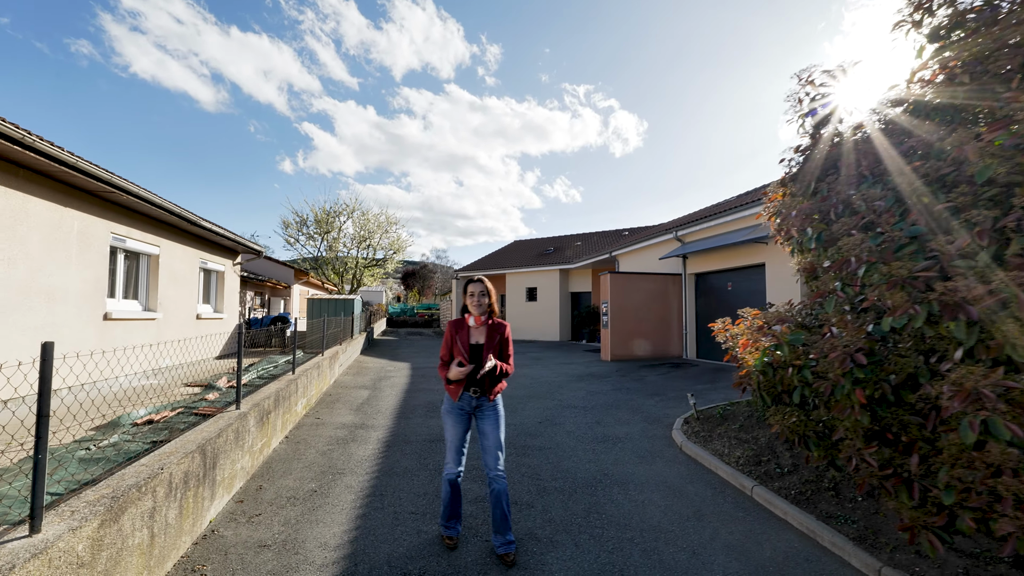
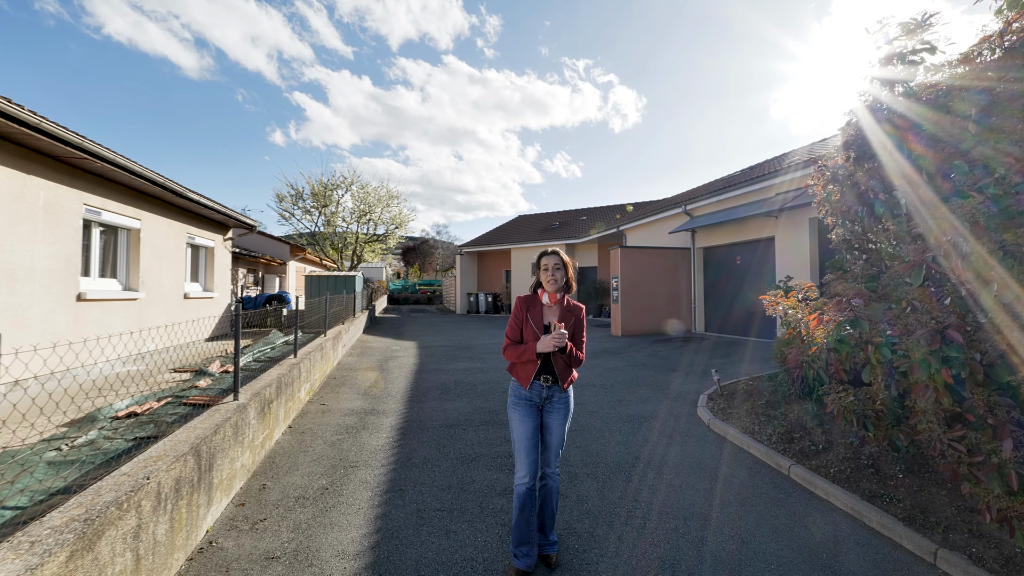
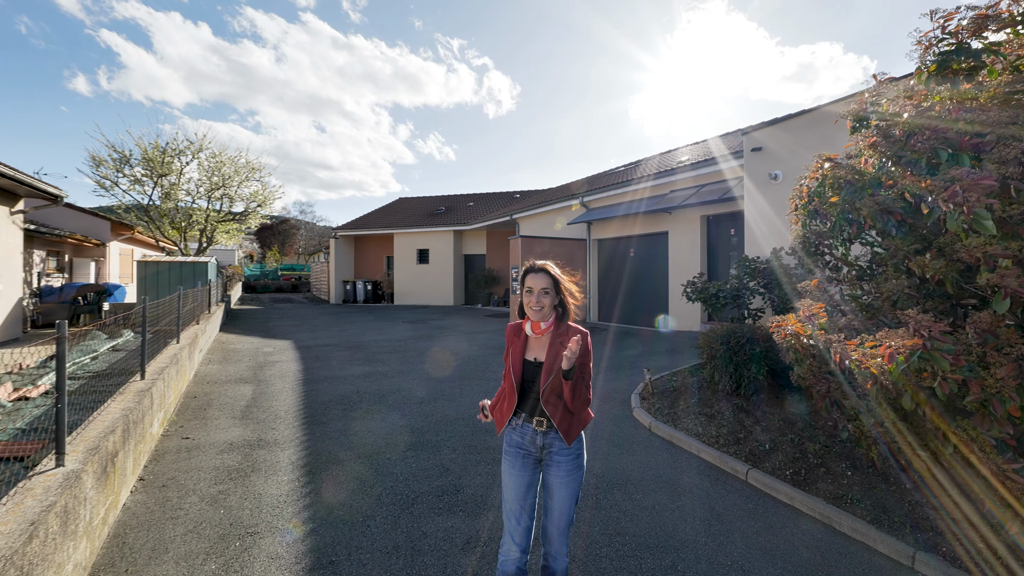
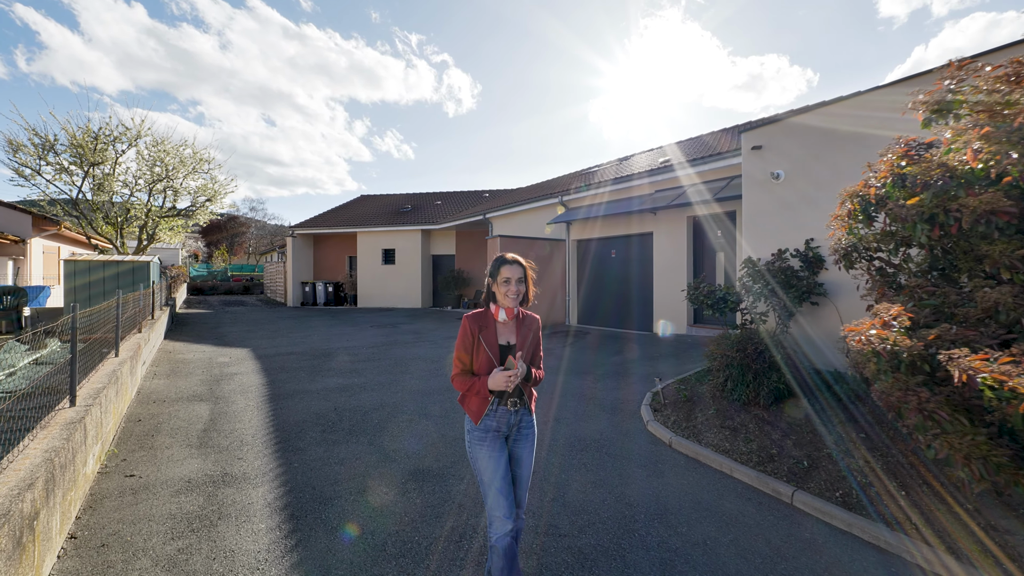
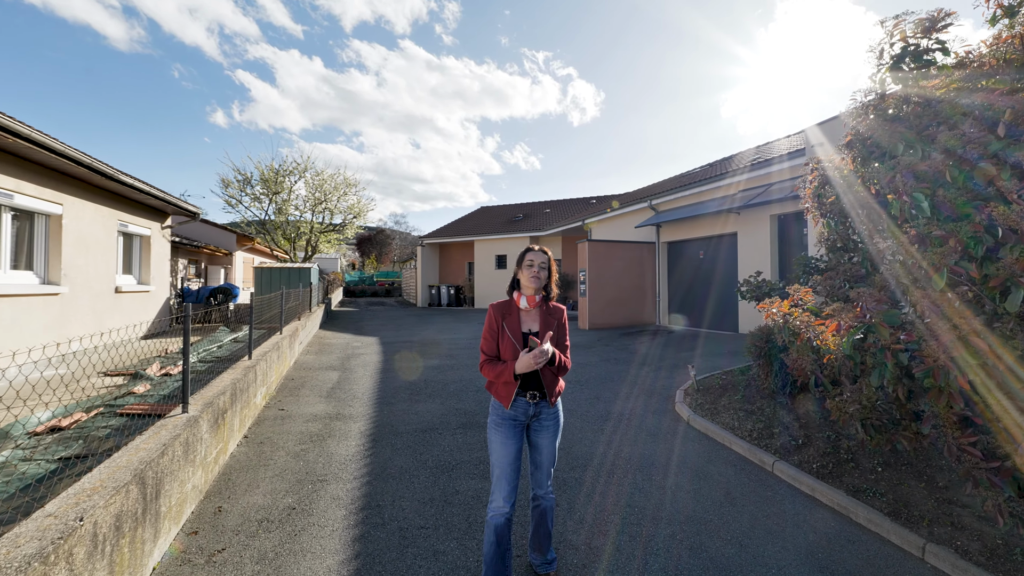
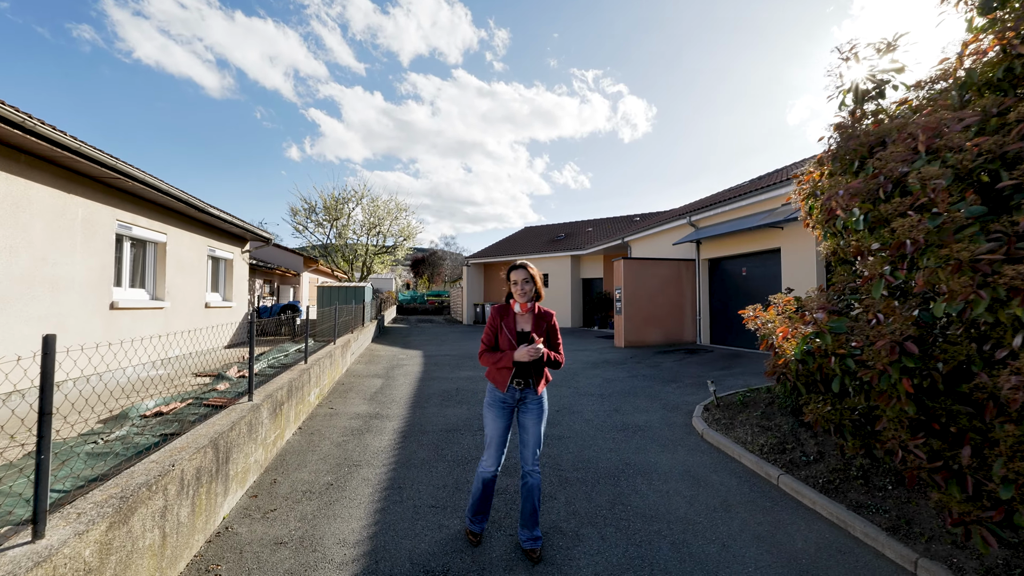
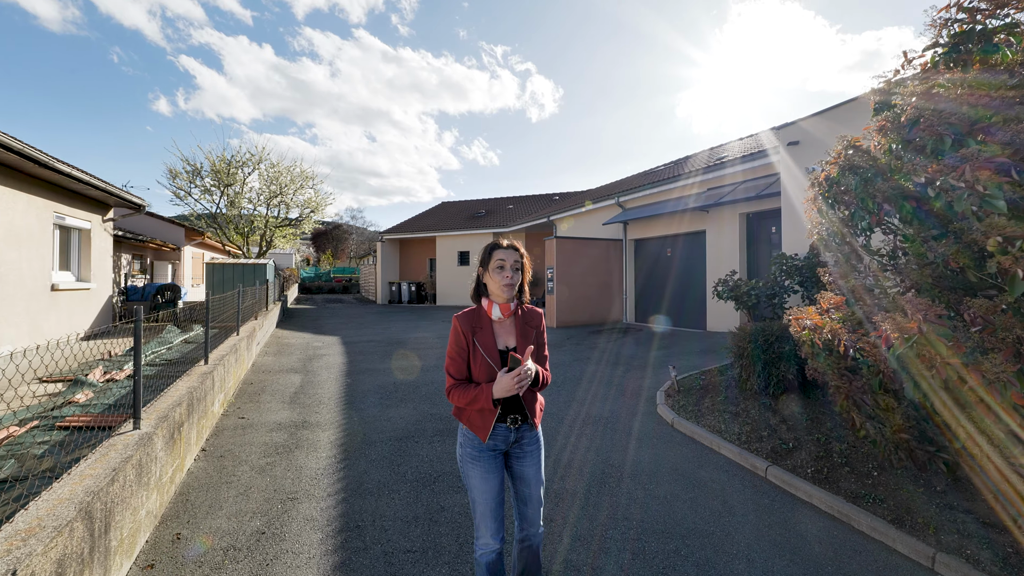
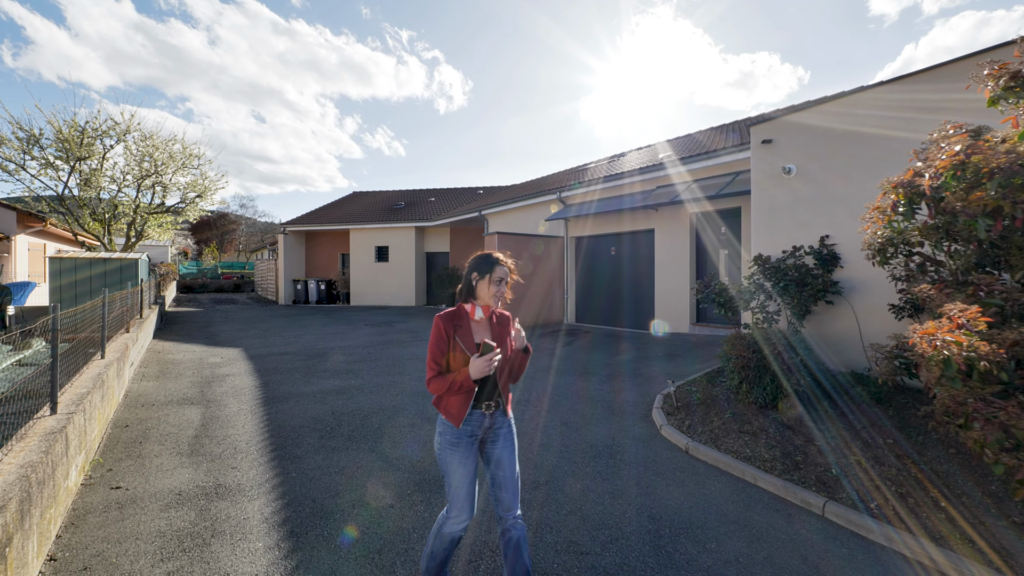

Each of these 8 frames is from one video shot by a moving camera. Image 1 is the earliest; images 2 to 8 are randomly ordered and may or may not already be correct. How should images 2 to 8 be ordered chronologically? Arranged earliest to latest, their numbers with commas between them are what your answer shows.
6, 2, 5, 7, 3, 4, 8
